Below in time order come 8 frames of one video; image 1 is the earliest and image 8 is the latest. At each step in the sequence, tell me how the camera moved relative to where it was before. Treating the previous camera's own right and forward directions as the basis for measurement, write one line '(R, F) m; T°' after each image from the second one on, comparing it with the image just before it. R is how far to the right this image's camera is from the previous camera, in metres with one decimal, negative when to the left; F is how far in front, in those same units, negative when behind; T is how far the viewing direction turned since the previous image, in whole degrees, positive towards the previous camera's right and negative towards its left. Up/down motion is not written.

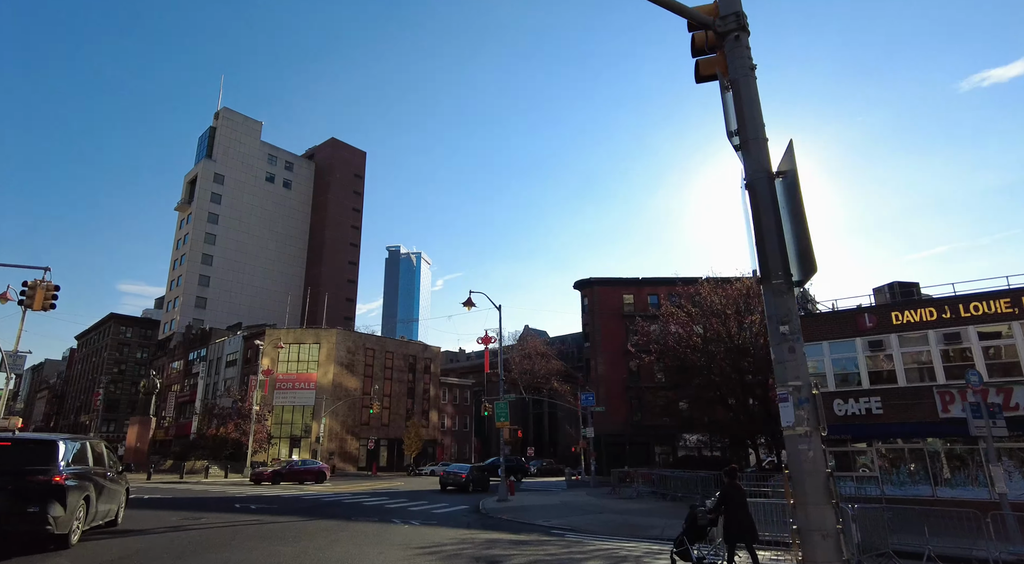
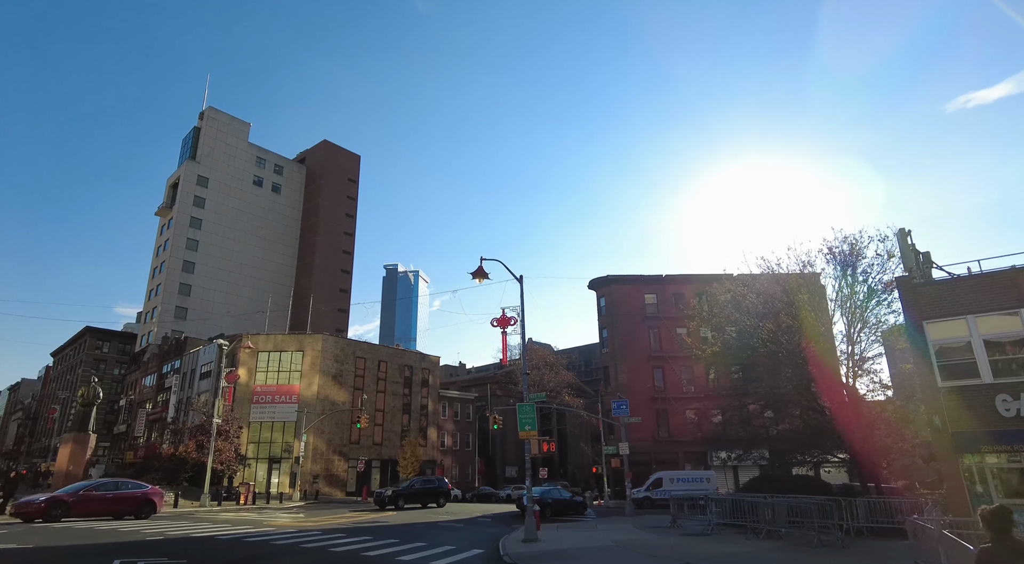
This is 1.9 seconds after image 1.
(-0.9, +6.6) m; 0°
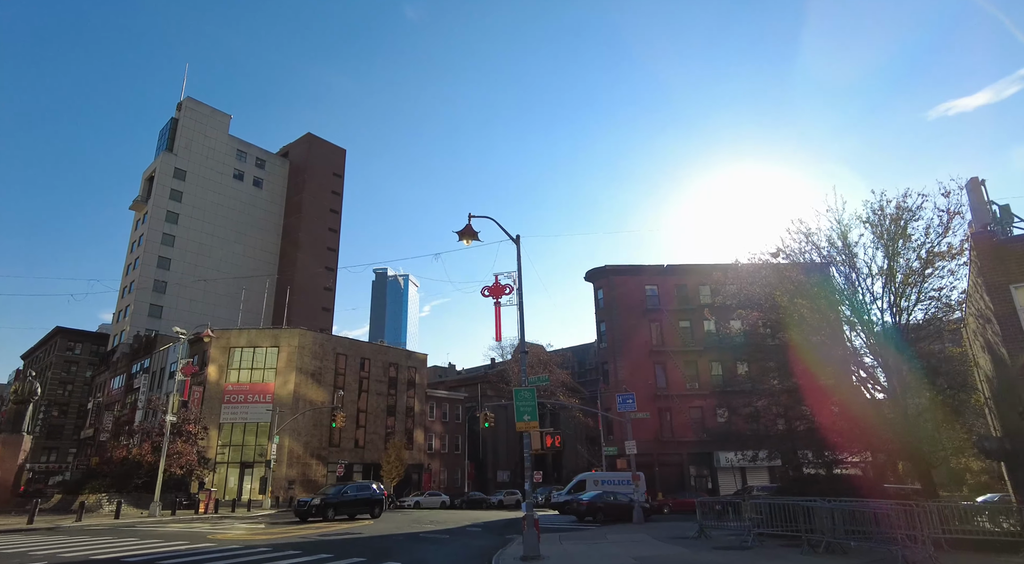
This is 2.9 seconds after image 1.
(-0.1, +3.5) m; +1°
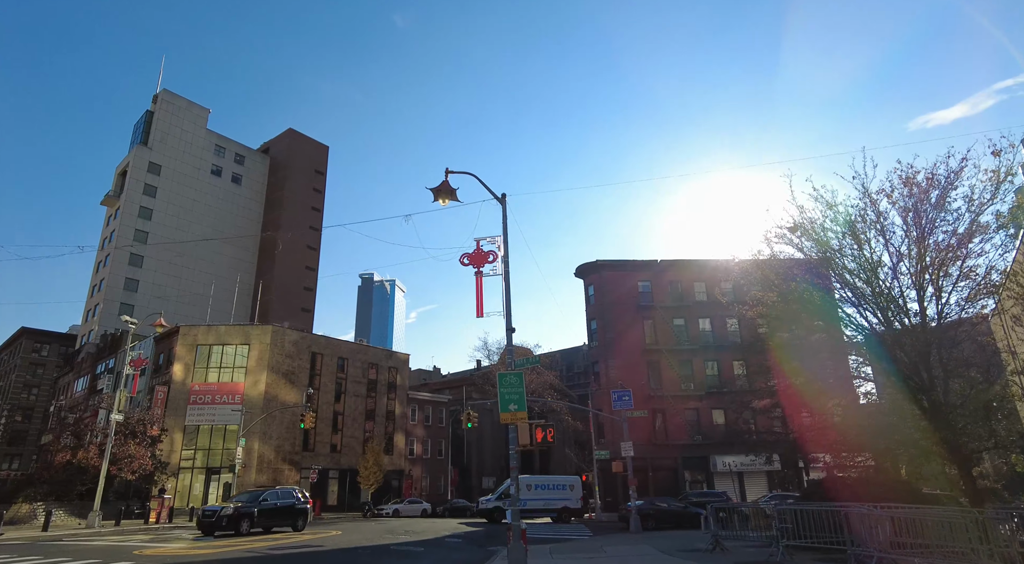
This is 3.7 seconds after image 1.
(+0.1, +2.5) m; +1°
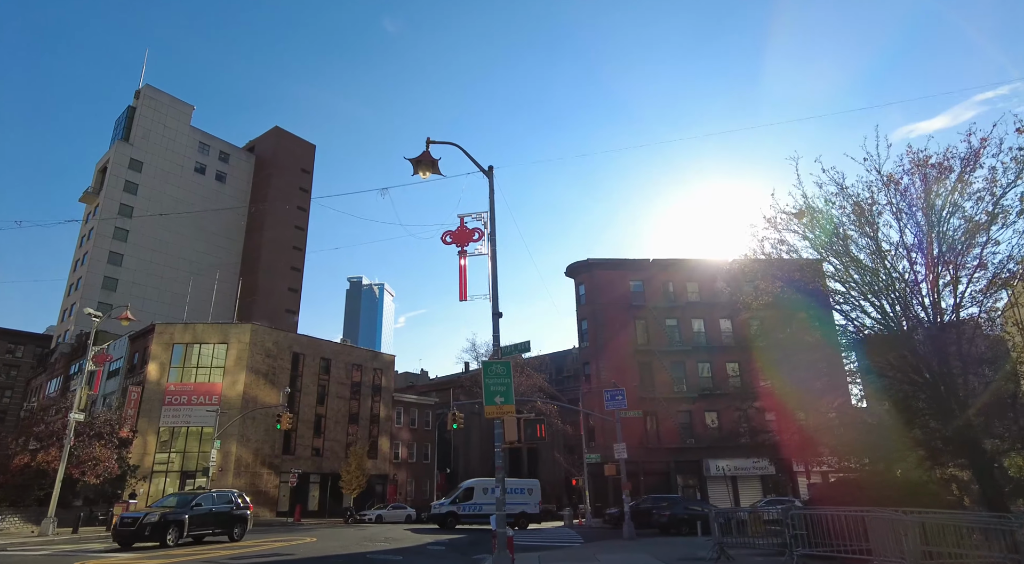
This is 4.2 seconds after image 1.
(0.0, +1.3) m; +1°
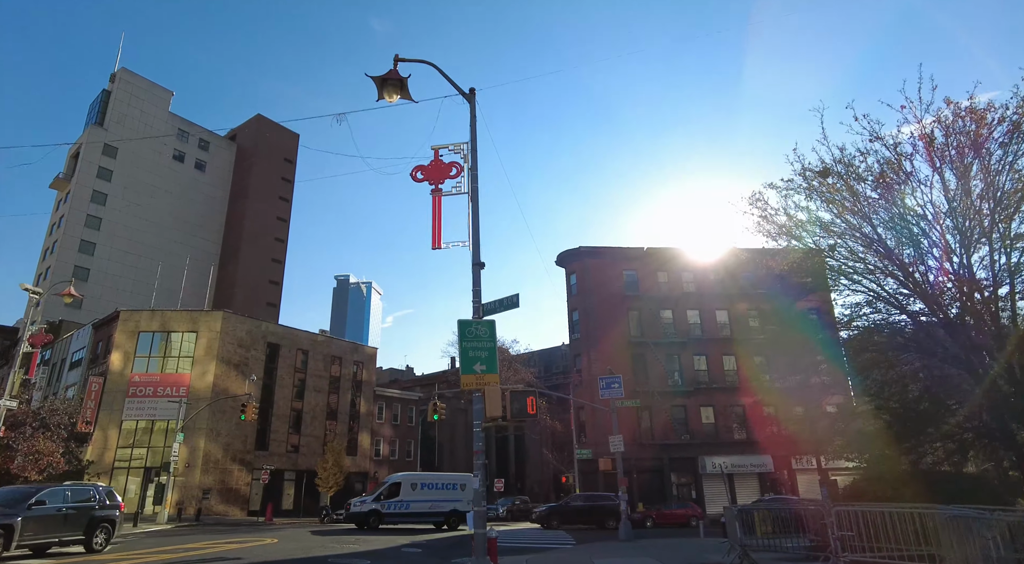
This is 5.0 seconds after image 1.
(+0.1, +2.2) m; +1°
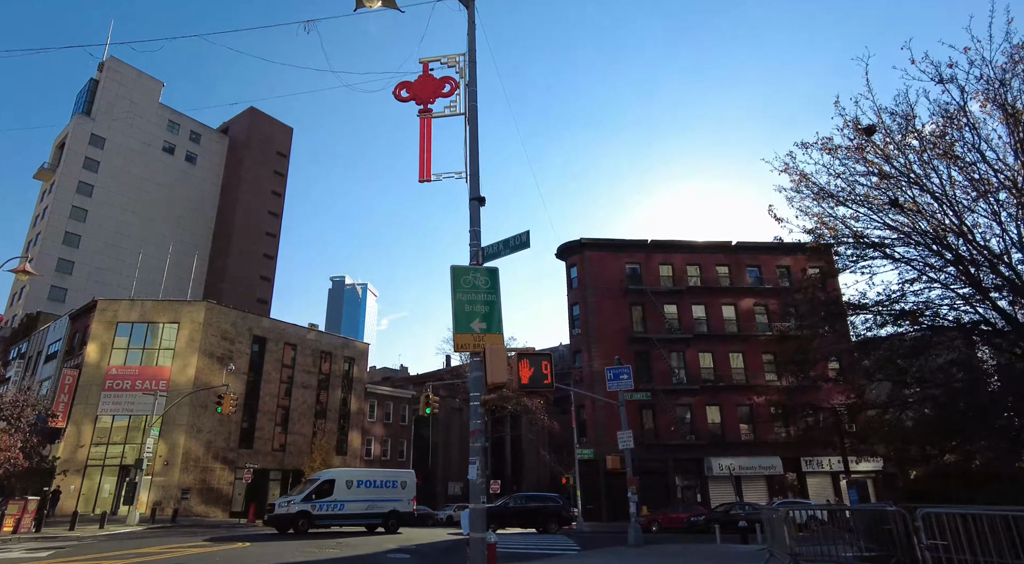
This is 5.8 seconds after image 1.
(-0.1, +1.9) m; 0°
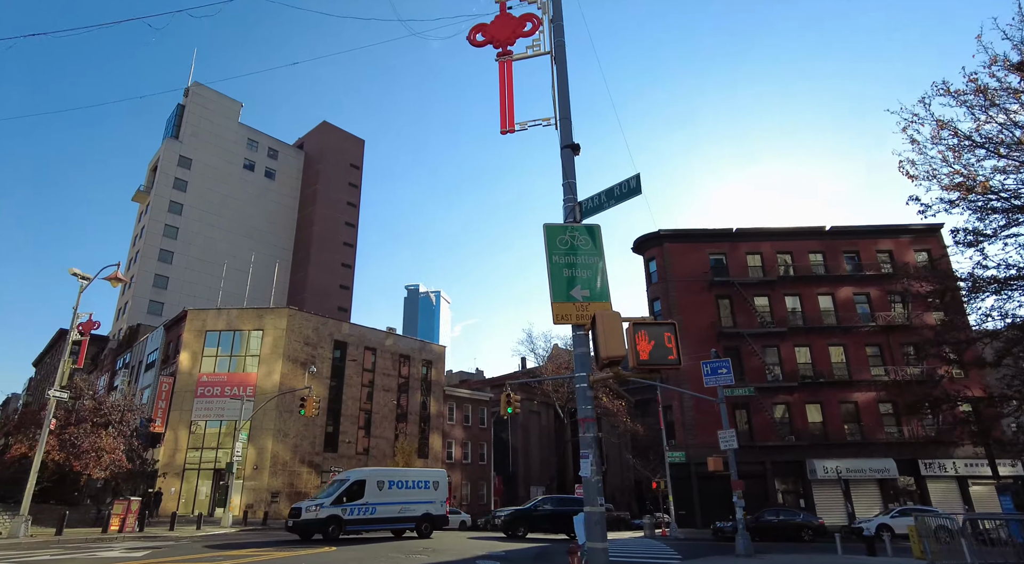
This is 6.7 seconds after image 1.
(-0.4, +1.1) m; -7°
